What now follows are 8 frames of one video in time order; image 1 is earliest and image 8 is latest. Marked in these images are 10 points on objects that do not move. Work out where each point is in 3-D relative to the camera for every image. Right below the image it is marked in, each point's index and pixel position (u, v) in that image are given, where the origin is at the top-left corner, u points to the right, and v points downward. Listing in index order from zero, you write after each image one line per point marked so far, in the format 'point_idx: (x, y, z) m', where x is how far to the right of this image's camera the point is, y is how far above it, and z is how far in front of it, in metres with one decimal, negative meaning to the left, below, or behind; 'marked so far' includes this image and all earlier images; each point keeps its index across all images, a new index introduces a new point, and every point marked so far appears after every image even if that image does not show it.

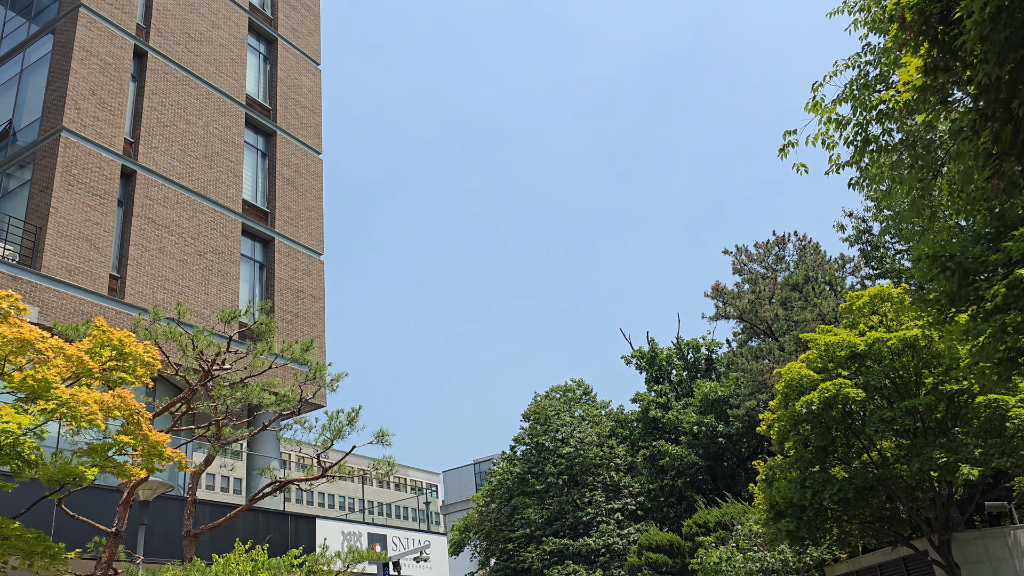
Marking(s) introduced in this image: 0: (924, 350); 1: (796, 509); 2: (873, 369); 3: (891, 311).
0: (+8.2, -1.2, +16.7) m
1: (+6.1, -4.8, +18.1) m
2: (+7.4, -1.7, +17.2) m
3: (+8.0, -0.5, +17.6) m
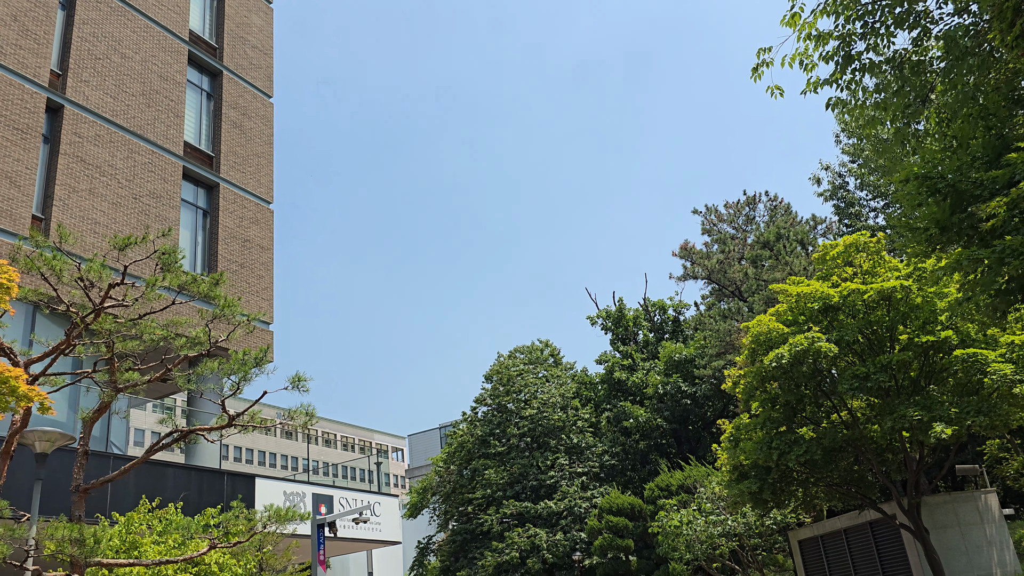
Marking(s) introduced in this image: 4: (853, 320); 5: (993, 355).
0: (+7.3, -0.3, +15.7) m
1: (+5.0, -3.7, +17.1) m
2: (+6.4, -0.7, +16.1) m
3: (+7.0, +0.5, +16.5) m
4: (+6.5, -0.6, +16.2) m
5: (+8.3, -1.2, +14.4) m
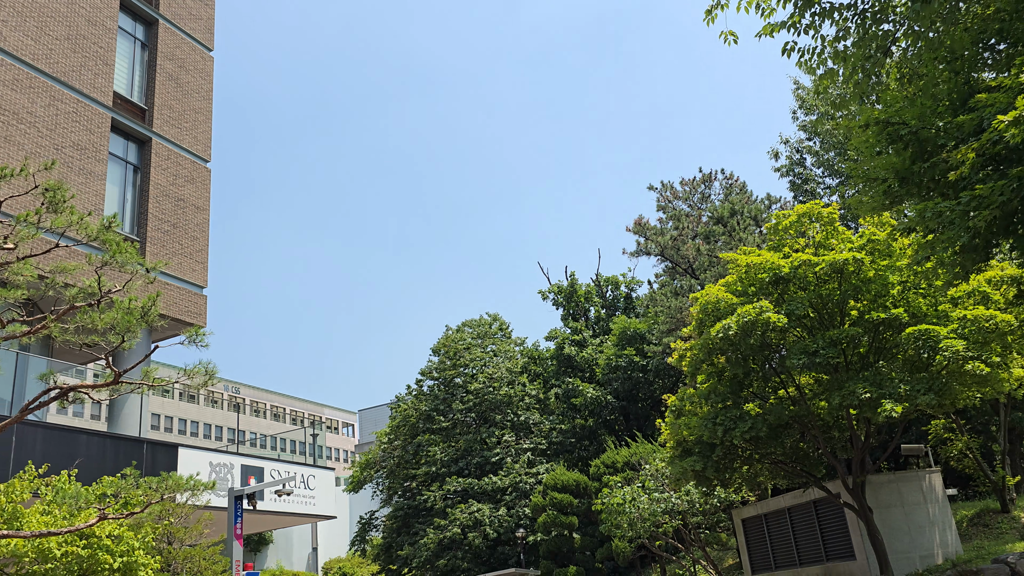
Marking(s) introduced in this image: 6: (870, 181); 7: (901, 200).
0: (+6.1, +0.2, +15.1) m
1: (+3.8, -3.1, +16.5) m
2: (+5.3, -0.1, +15.5) m
3: (+5.9, +1.0, +16.0) m
4: (+5.4, -0.1, +15.6) m
5: (+7.2, -0.7, +14.0) m
6: (+4.0, +1.2, +9.3) m
7: (+4.1, +0.9, +8.8) m
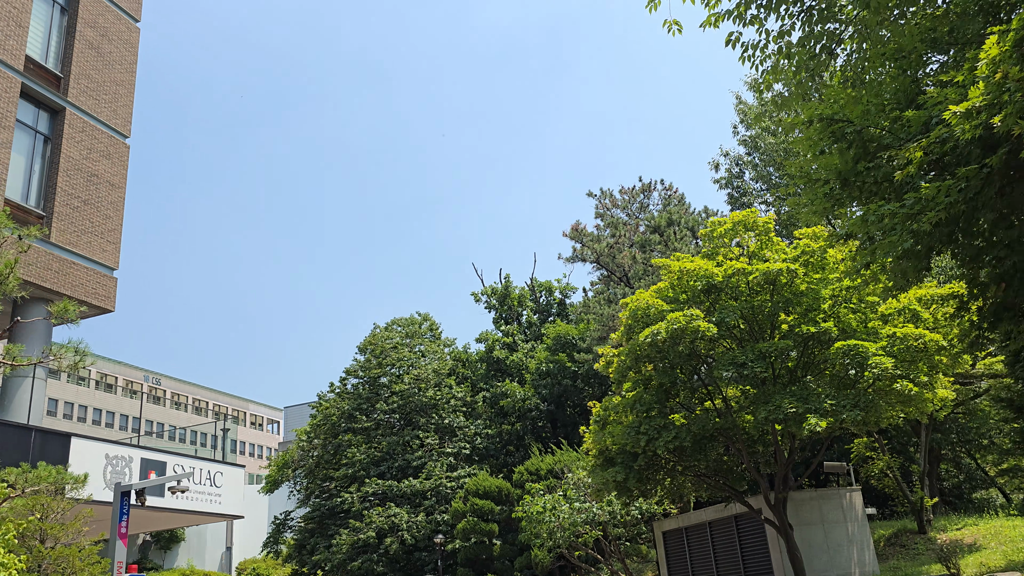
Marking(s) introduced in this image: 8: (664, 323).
0: (+4.8, 0.0, +14.8) m
1: (+2.2, -3.2, +16.0) m
2: (+3.9, -0.3, +15.2) m
3: (+4.5, +0.8, +15.6) m
4: (+4.0, -0.3, +15.2) m
5: (+5.9, -1.0, +13.7) m
6: (+3.1, +1.1, +8.8) m
7: (+3.3, +0.8, +8.3) m
8: (+2.7, -0.6, +14.6) m
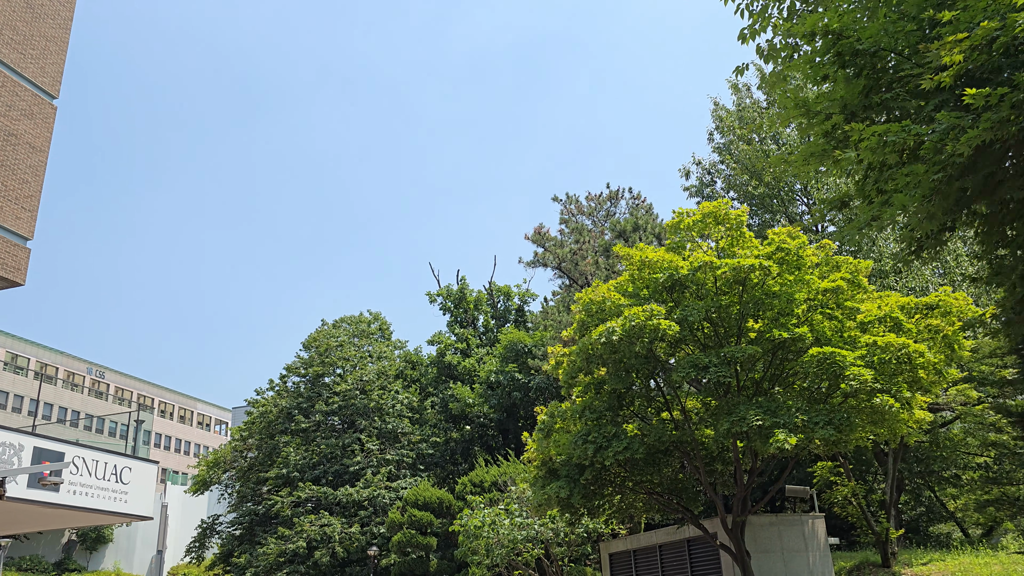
0: (+3.9, 0.0, +13.3) m
1: (+1.0, -3.1, +14.4) m
2: (+2.9, -0.2, +13.6) m
3: (+3.6, +0.8, +14.2) m
4: (+3.1, -0.2, +13.7) m
5: (+5.0, -1.0, +12.3) m
6: (+2.5, +1.3, +7.3) m
7: (+2.7, +1.0, +6.8) m
8: (+1.7, -0.5, +13.0) m
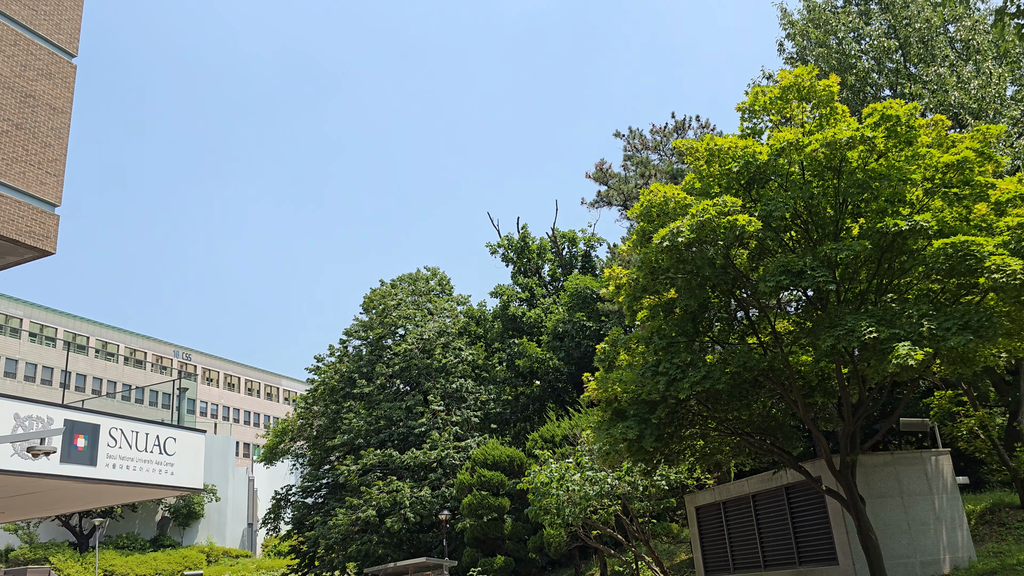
0: (+4.4, +1.5, +10.7) m
1: (+1.9, -1.7, +12.1) m
2: (+3.5, +1.2, +11.1) m
3: (+4.1, +2.3, +11.5) m
4: (+3.6, +1.2, +11.2) m
5: (+5.5, +0.5, +9.6) m
6: (+2.4, +2.4, +4.8) m
7: (+2.5, +2.1, +4.3) m
8: (+2.2, +0.9, +10.6) m
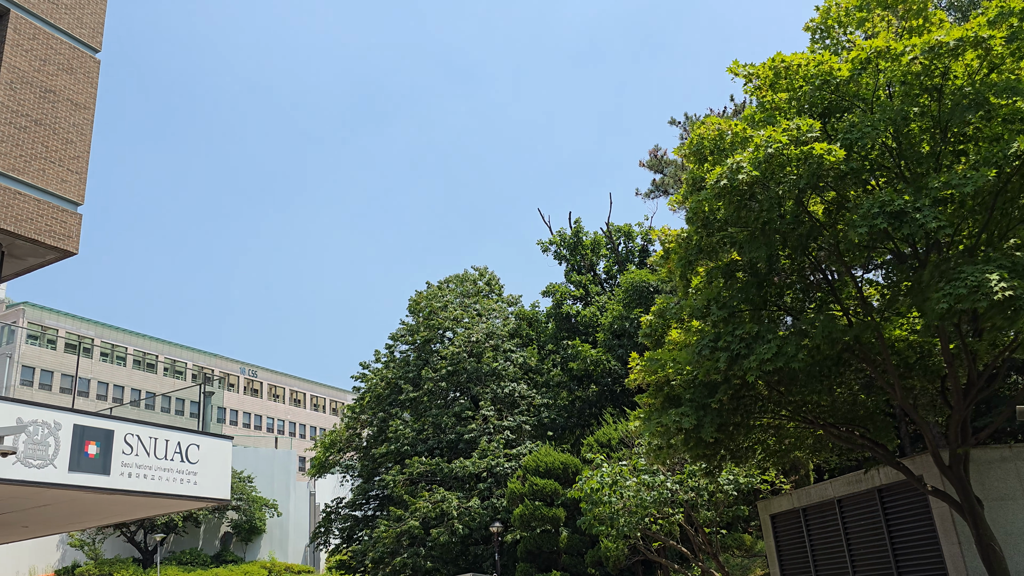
0: (+4.6, +2.1, +8.6) m
1: (+2.3, -1.3, +10.1) m
2: (+3.7, +1.7, +9.0) m
3: (+4.4, +2.9, +9.4) m
4: (+3.9, +1.8, +9.1) m
5: (+5.6, +1.1, +7.3) m
6: (+2.1, +3.0, +2.8) m
7: (+2.2, +2.7, +2.3) m
8: (+2.4, +1.4, +8.6) m
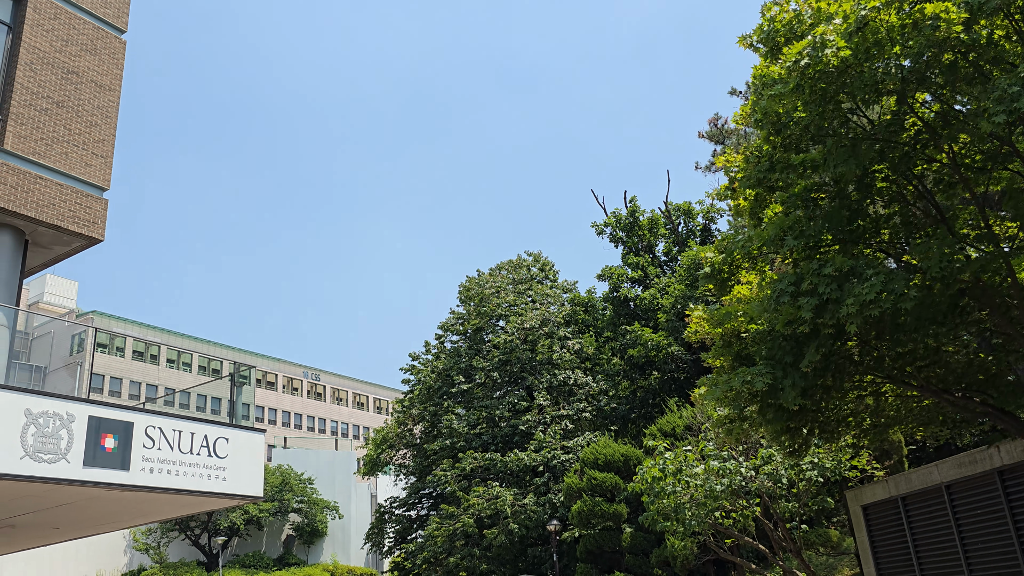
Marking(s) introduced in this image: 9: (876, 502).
0: (+4.8, +2.8, +6.6) m
1: (+2.6, -0.6, +8.3) m
2: (+3.9, +2.4, +7.1) m
3: (+4.6, +3.6, +7.4) m
4: (+4.1, +2.4, +7.1) m
5: (+5.7, +1.8, +5.3) m
6: (+1.8, +3.6, +1.0) m
7: (+1.9, +3.4, +0.5) m
8: (+2.6, +2.0, +6.8) m
9: (+5.6, -3.3, +12.9) m
